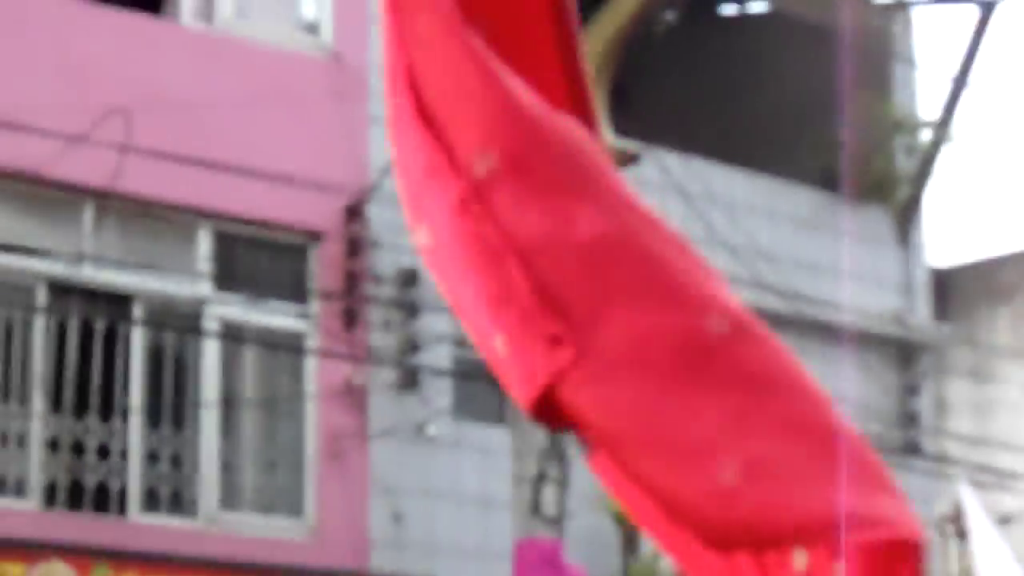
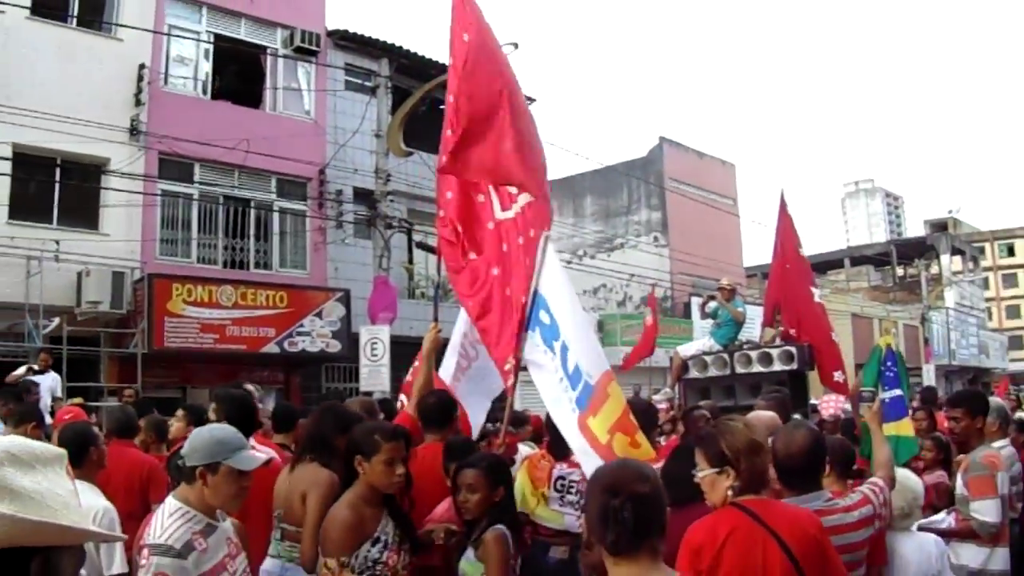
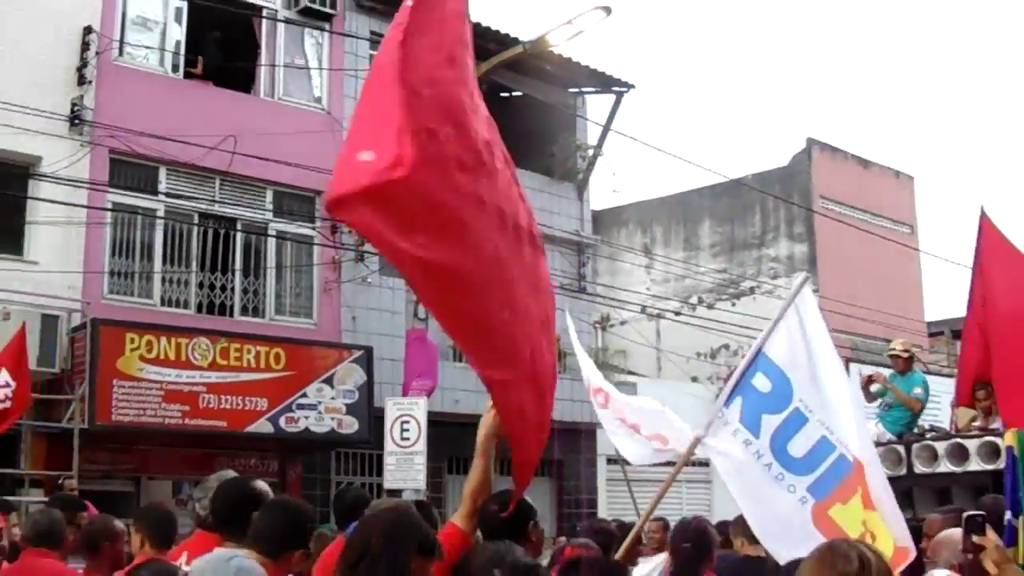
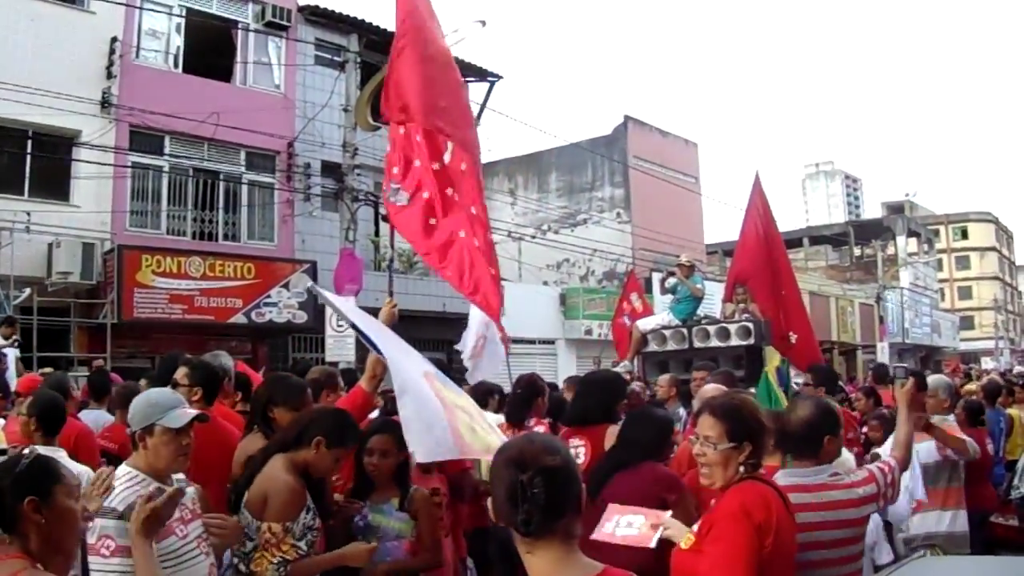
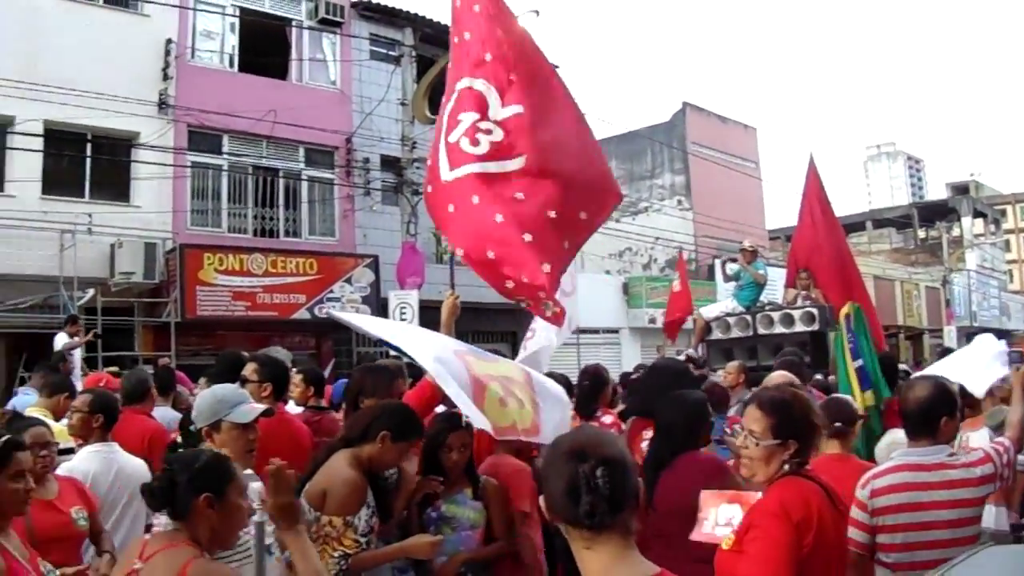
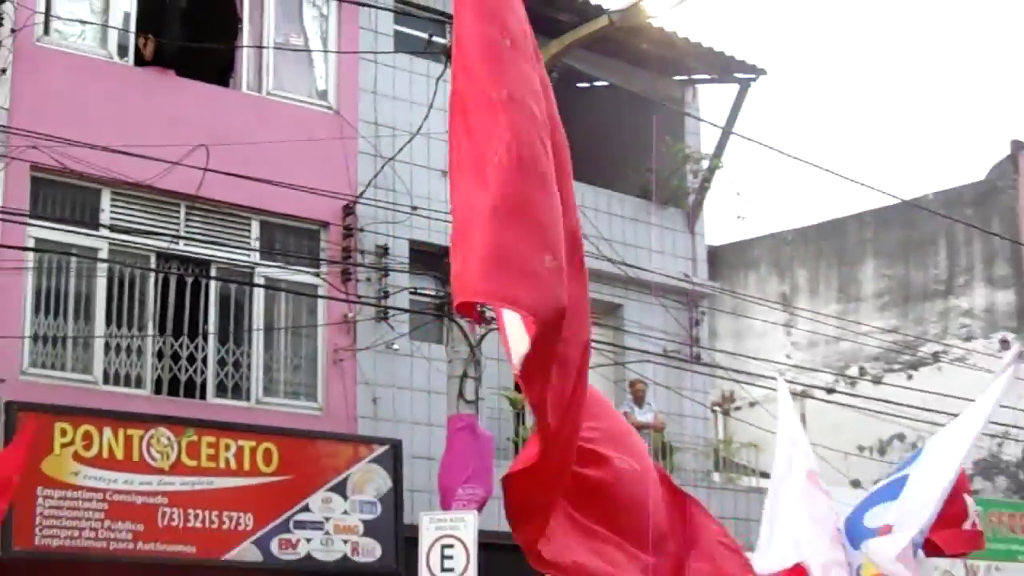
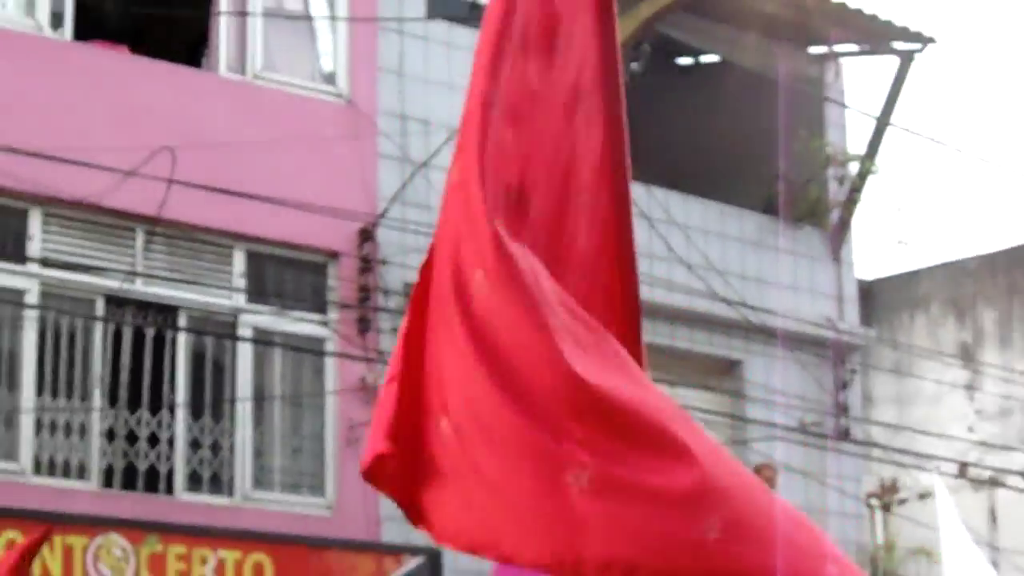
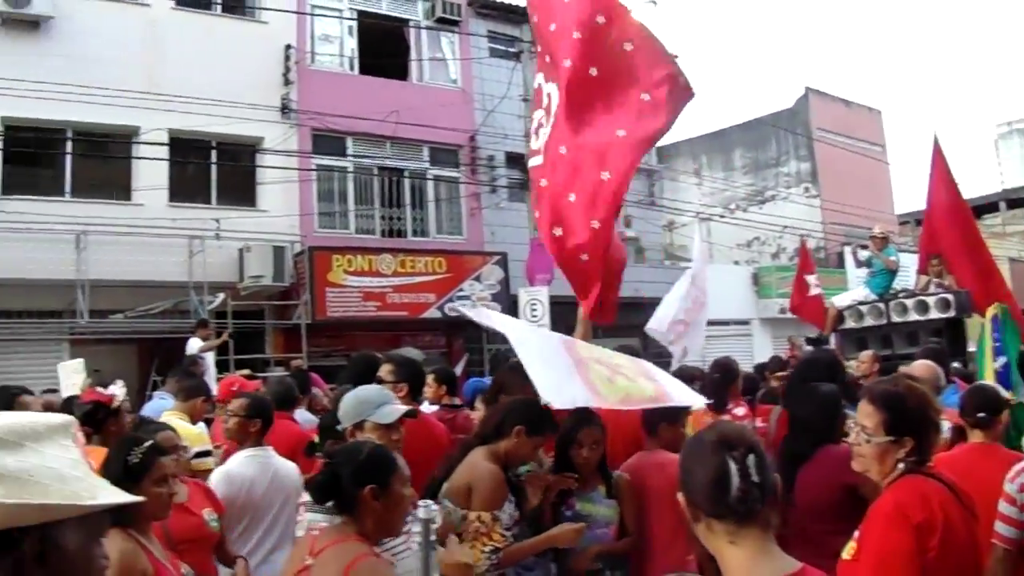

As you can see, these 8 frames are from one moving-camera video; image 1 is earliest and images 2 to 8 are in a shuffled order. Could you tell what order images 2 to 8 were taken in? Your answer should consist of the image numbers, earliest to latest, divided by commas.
7, 6, 3, 2, 4, 5, 8
